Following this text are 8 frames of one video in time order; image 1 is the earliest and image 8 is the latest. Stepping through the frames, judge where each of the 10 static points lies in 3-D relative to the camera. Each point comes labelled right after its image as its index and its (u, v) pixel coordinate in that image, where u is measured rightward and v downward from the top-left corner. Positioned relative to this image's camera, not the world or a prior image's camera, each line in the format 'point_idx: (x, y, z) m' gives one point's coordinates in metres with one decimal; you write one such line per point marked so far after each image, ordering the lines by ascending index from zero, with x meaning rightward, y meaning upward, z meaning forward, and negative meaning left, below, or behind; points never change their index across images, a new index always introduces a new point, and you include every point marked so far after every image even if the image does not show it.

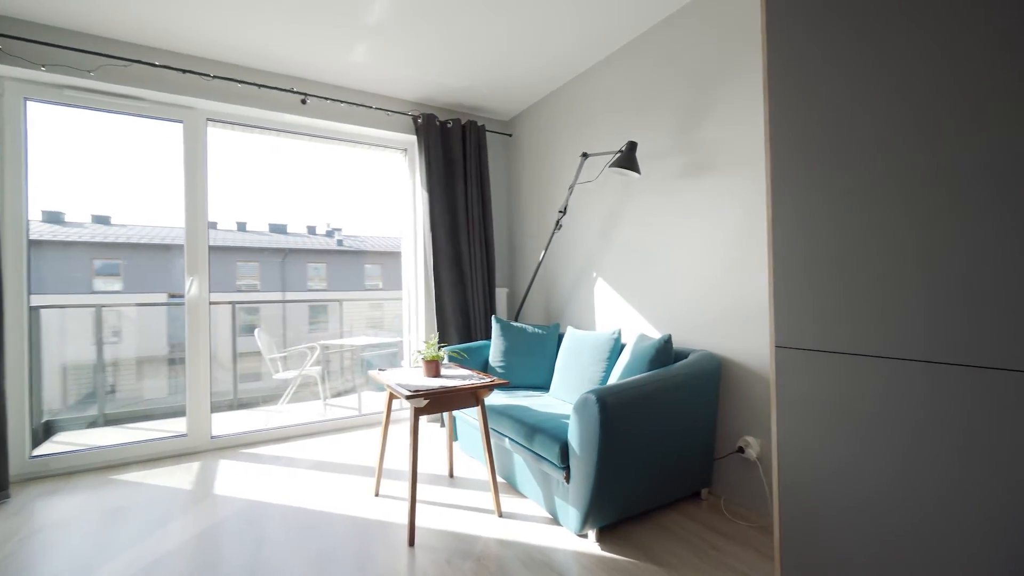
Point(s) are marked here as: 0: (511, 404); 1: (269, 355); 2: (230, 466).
0: (0.0, -0.7, +2.6) m
1: (-1.8, -0.5, +3.6) m
2: (-1.8, -1.1, +2.8) m
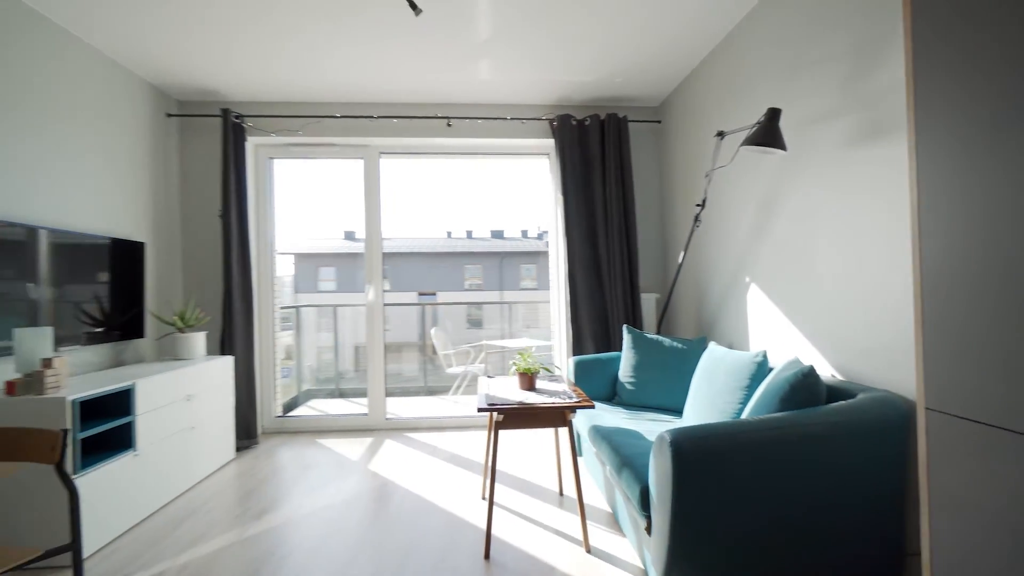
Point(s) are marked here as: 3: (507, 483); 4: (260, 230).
0: (+0.6, -0.7, +2.3) m
1: (-0.6, -0.5, +4.0) m
2: (-0.9, -1.2, +3.3) m
3: (0.0, -1.1, +2.5) m
4: (-2.1, +0.5, +3.7) m
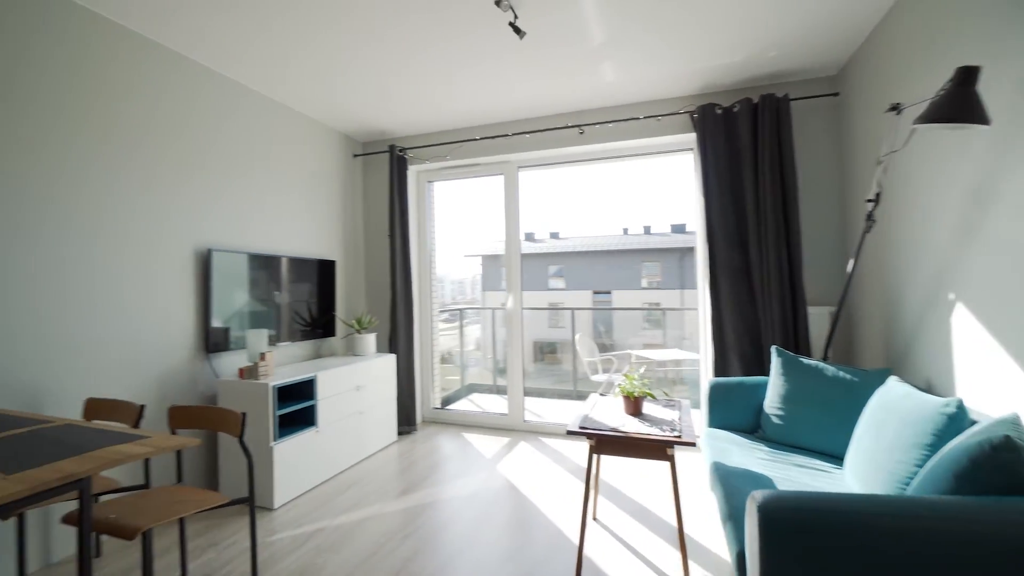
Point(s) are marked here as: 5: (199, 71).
0: (+1.1, -0.8, +2.0) m
1: (+0.7, -0.6, +3.9) m
2: (+0.1, -1.2, +3.5) m
3: (+0.6, -1.2, +2.4) m
4: (-0.9, +0.4, +4.3) m
5: (-2.0, +1.3, +2.7) m
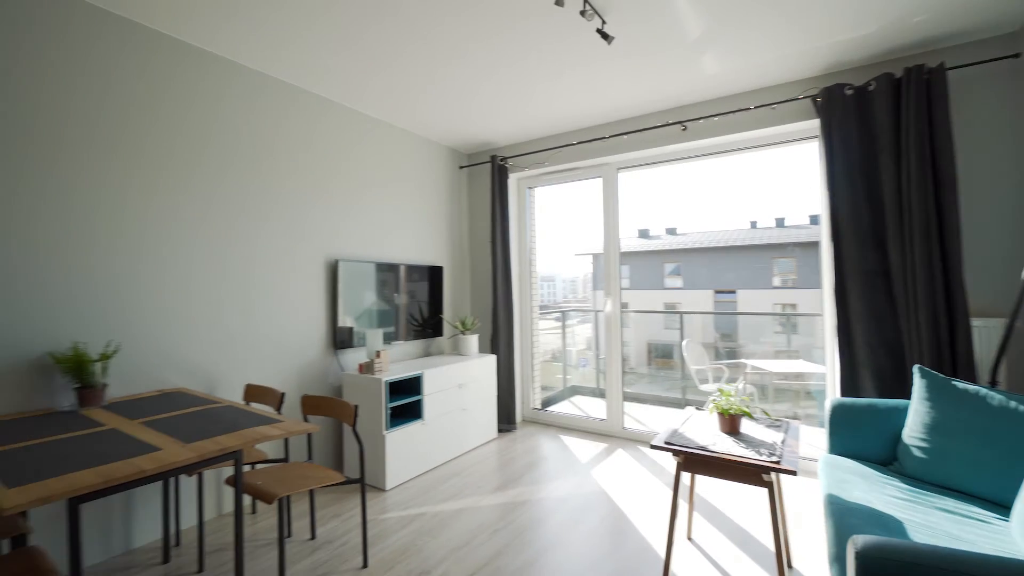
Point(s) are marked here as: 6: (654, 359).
0: (+1.4, -0.8, +1.7) m
1: (+1.5, -0.7, +3.7) m
2: (+0.8, -1.3, +3.4) m
3: (+1.0, -1.2, +2.2) m
4: (+0.1, +0.4, +4.5) m
5: (-1.4, +1.3, +3.2) m
6: (+1.2, -0.6, +3.8) m
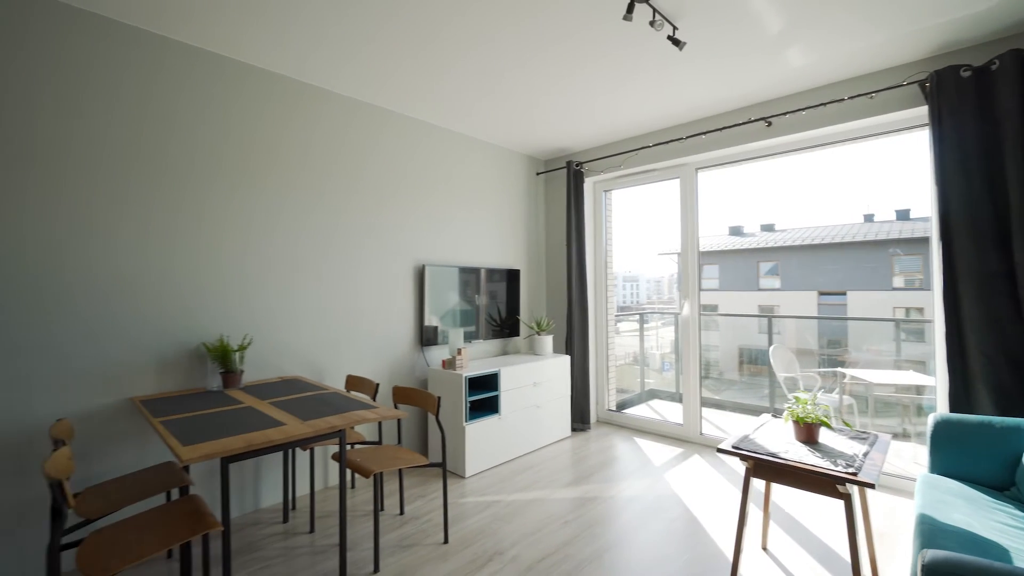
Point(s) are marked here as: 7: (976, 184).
0: (+1.6, -0.9, +1.6) m
1: (+2.1, -0.7, +3.5) m
2: (+1.4, -1.3, +3.3) m
3: (+1.4, -1.2, +2.1) m
4: (+0.9, +0.4, +4.5) m
5: (-0.8, +1.3, +3.5) m
6: (+1.9, -0.6, +3.7) m
7: (+2.5, +0.5, +2.4) m
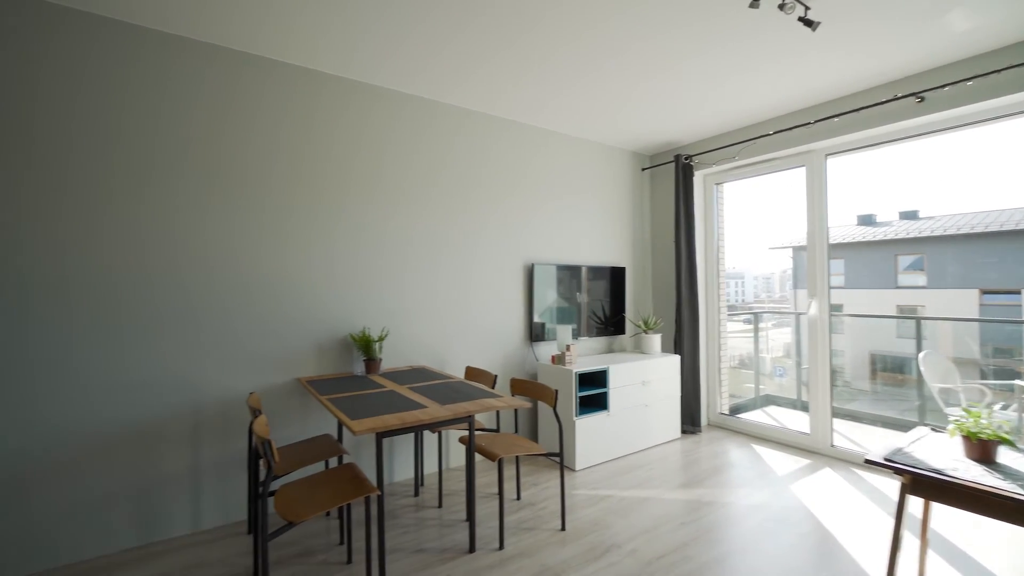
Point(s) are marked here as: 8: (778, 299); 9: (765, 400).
0: (+2.1, -0.8, +1.3) m
1: (+2.9, -0.7, +3.1) m
2: (+2.2, -1.3, +3.1) m
3: (+1.9, -1.2, +1.9) m
4: (+1.9, +0.4, +4.3) m
5: (+0.1, +1.3, +3.7) m
6: (+2.7, -0.6, +3.3) m
7: (+3.0, +0.5, +1.9) m
8: (+2.3, -0.1, +3.8) m
9: (+2.2, -1.0, +4.0) m
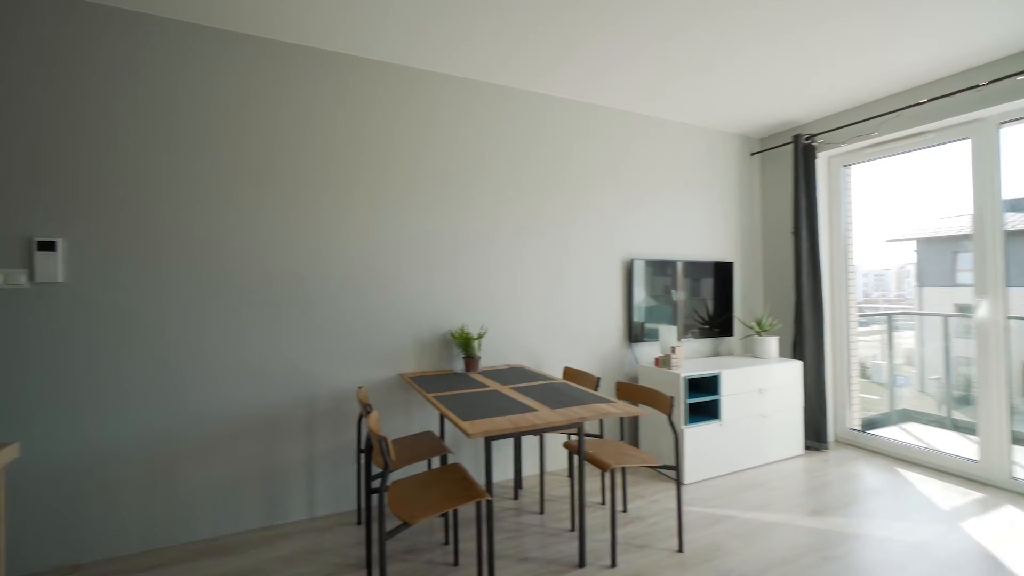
0: (+2.4, -0.8, +0.8) m
1: (+3.5, -0.6, +2.4) m
2: (+2.8, -1.3, +2.5) m
3: (+2.3, -1.2, +1.4) m
4: (+2.7, +0.4, +3.8) m
5: (+0.8, +1.3, +3.4) m
6: (+3.4, -0.6, +2.7) m
7: (+3.5, +0.6, +1.2) m
8: (+3.0, -0.1, +3.2) m
9: (+3.0, -1.0, +3.4) m
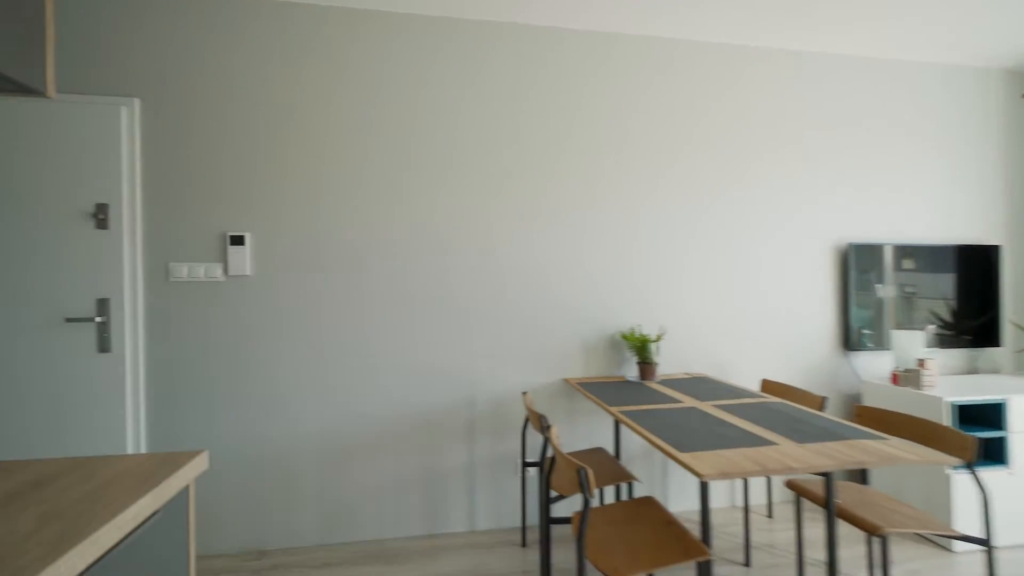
0: (+2.7, -0.8, -0.3) m
1: (+4.3, -0.6, +1.0) m
2: (+3.6, -1.2, +1.3) m
3: (+2.8, -1.2, +0.3) m
4: (+3.9, +0.5, +2.5) m
5: (+1.9, +1.4, +2.7) m
6: (+4.2, -0.6, +1.3) m
7: (+3.9, +0.6, -0.2) m
8: (+4.0, 0.0, +1.9) m
9: (+4.0, -0.9, +2.1) m
